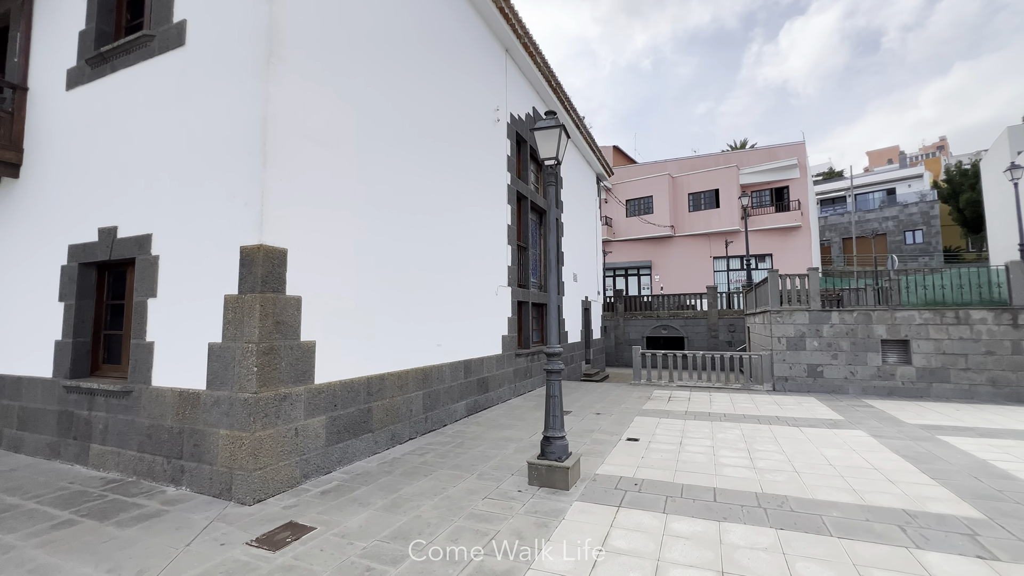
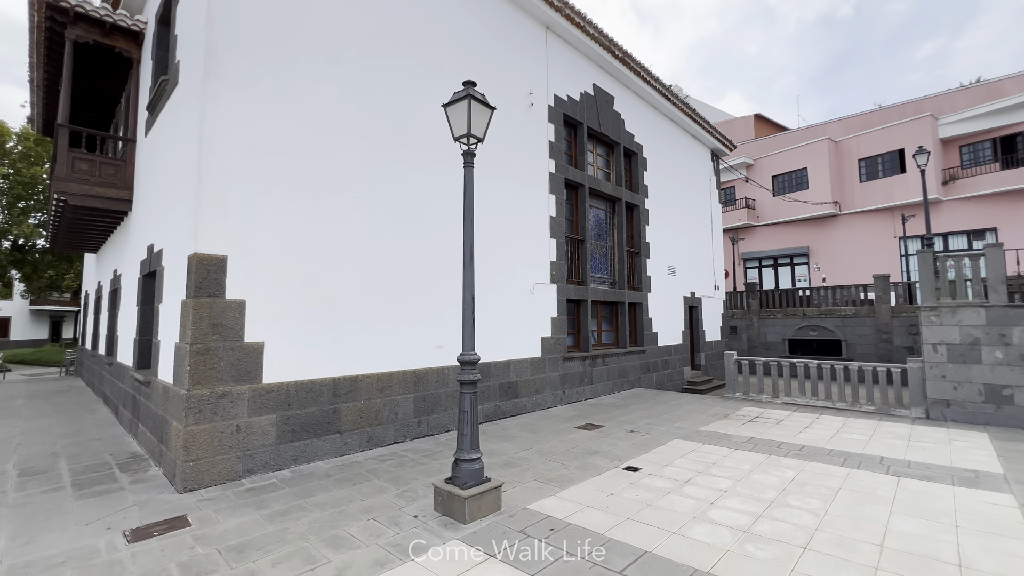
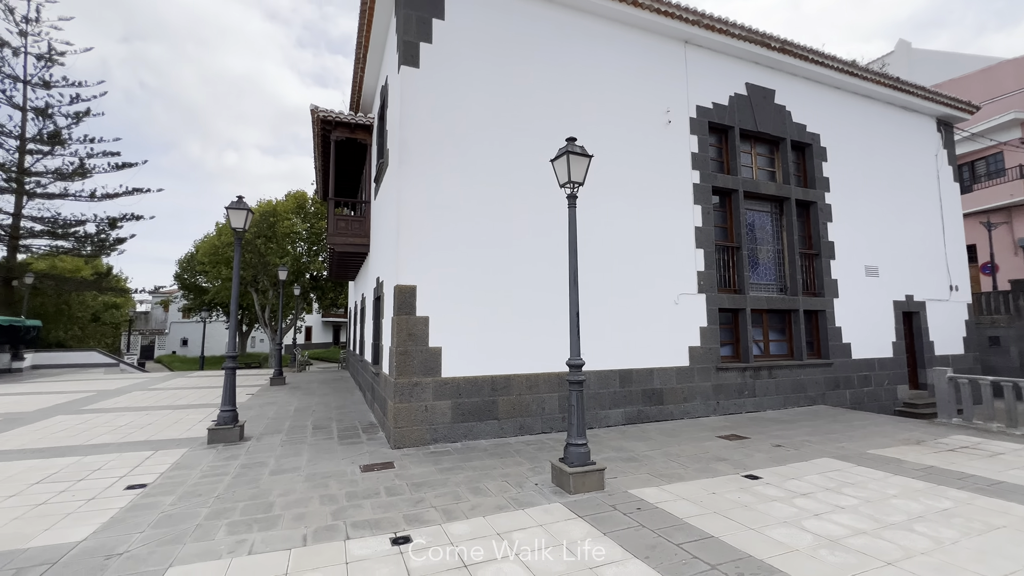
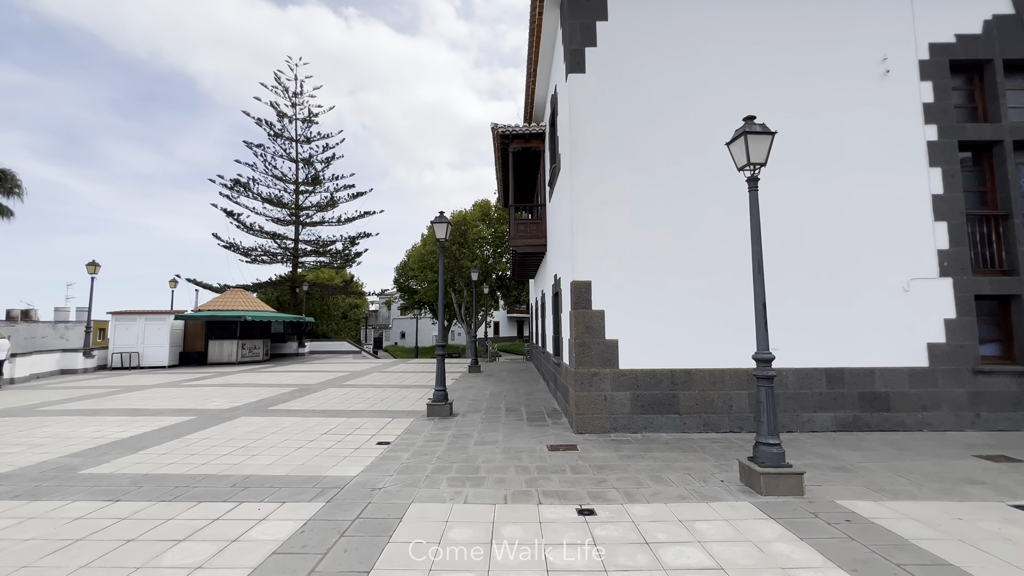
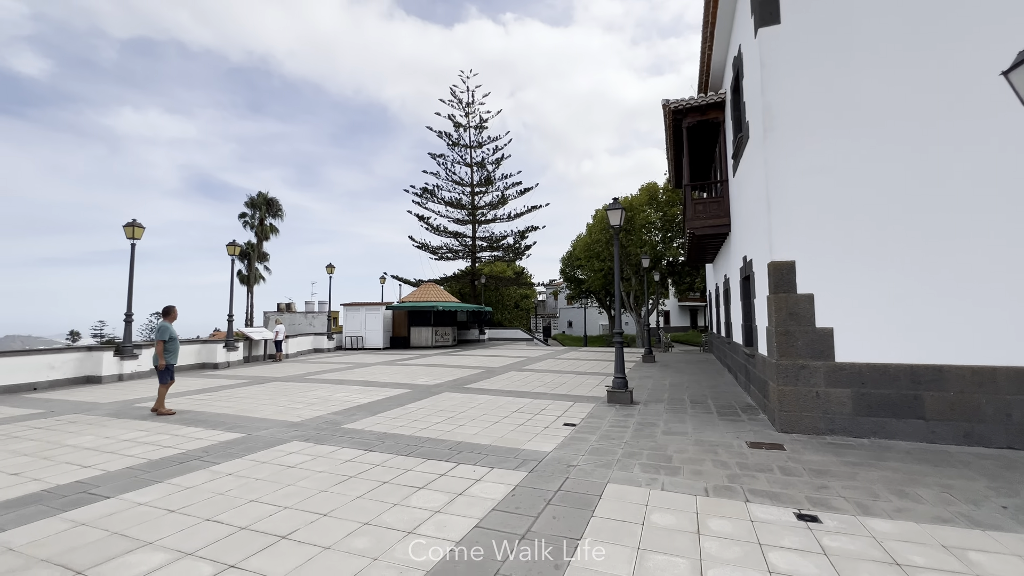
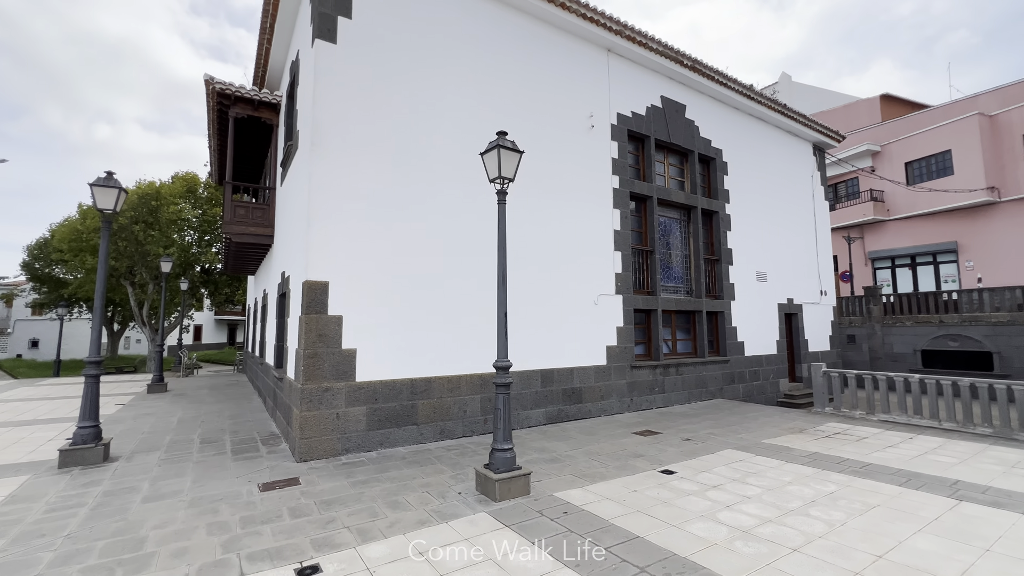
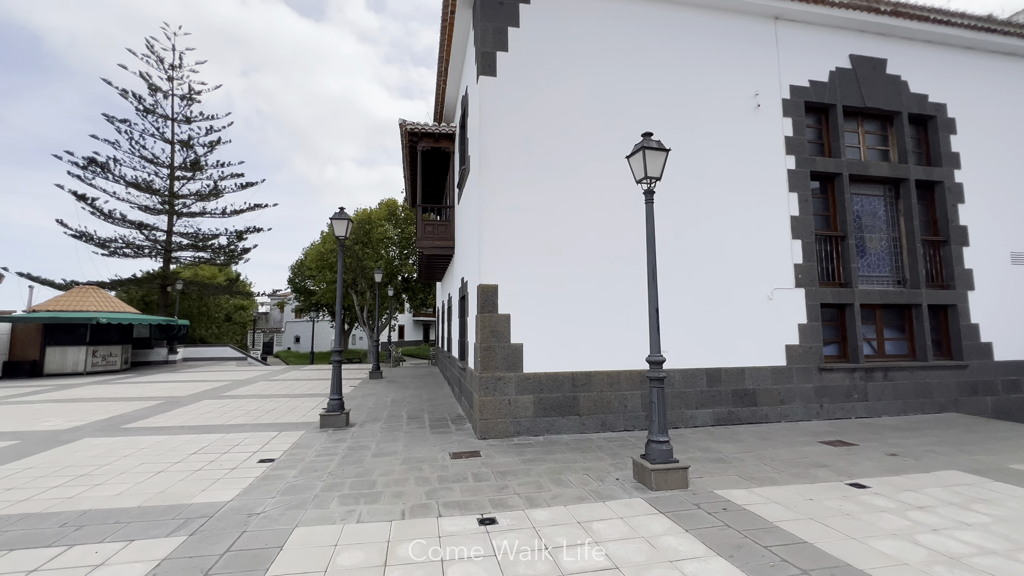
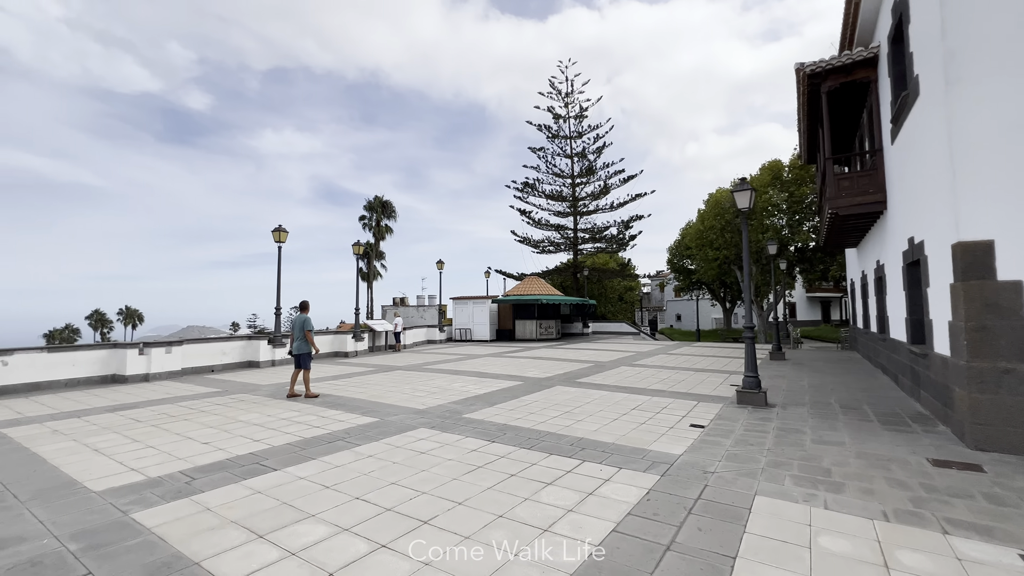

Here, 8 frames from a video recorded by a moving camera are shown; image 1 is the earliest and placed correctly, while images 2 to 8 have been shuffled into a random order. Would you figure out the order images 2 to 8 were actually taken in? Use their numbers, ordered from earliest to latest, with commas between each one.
2, 6, 3, 7, 4, 5, 8
